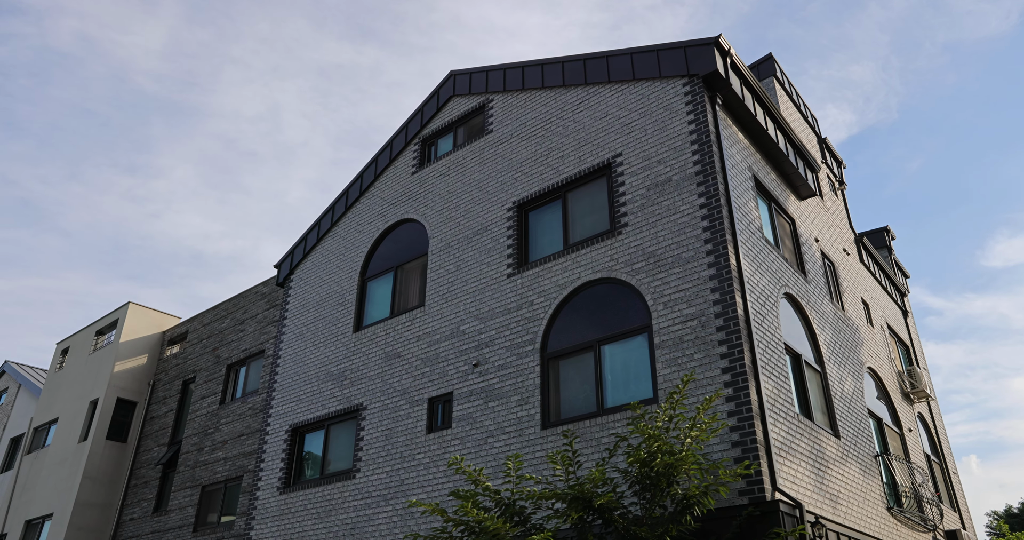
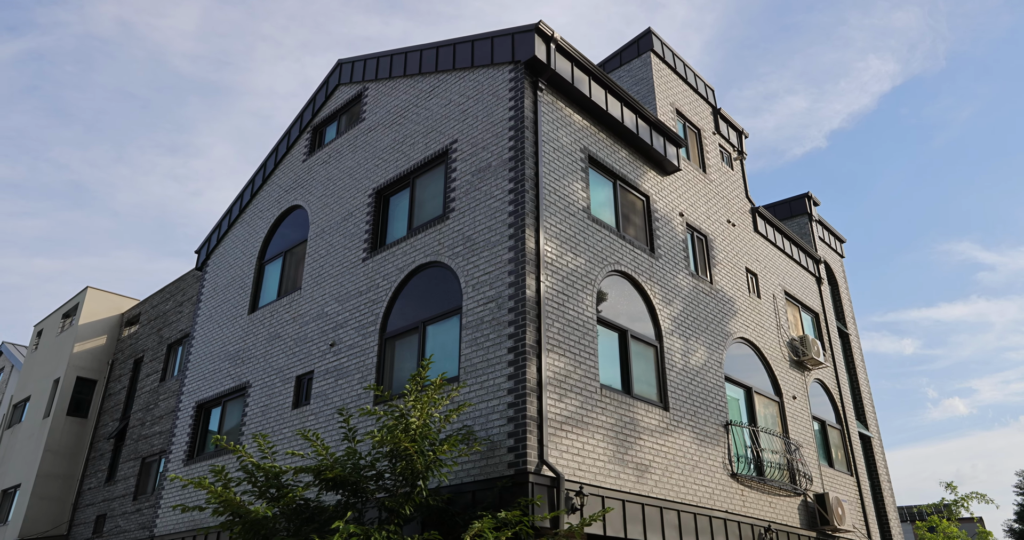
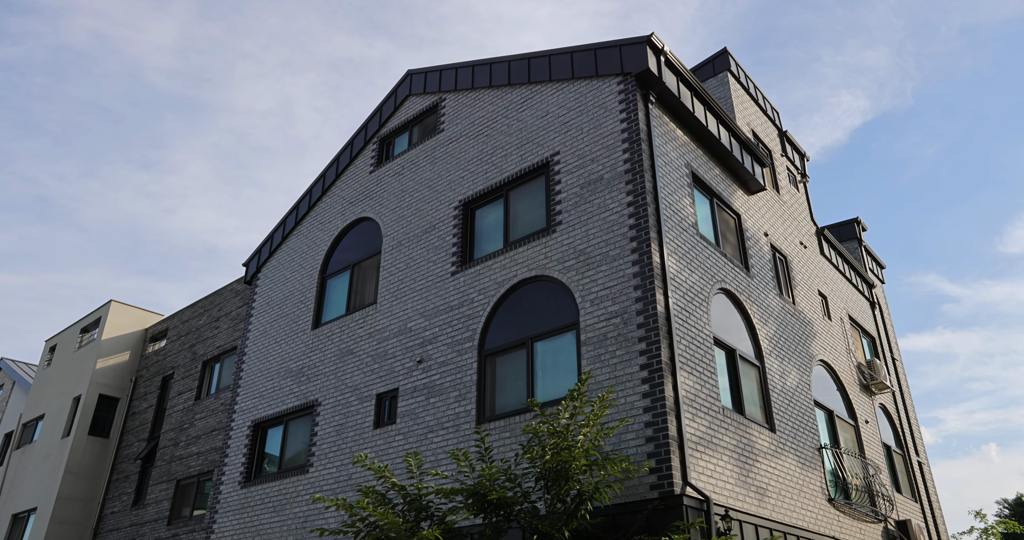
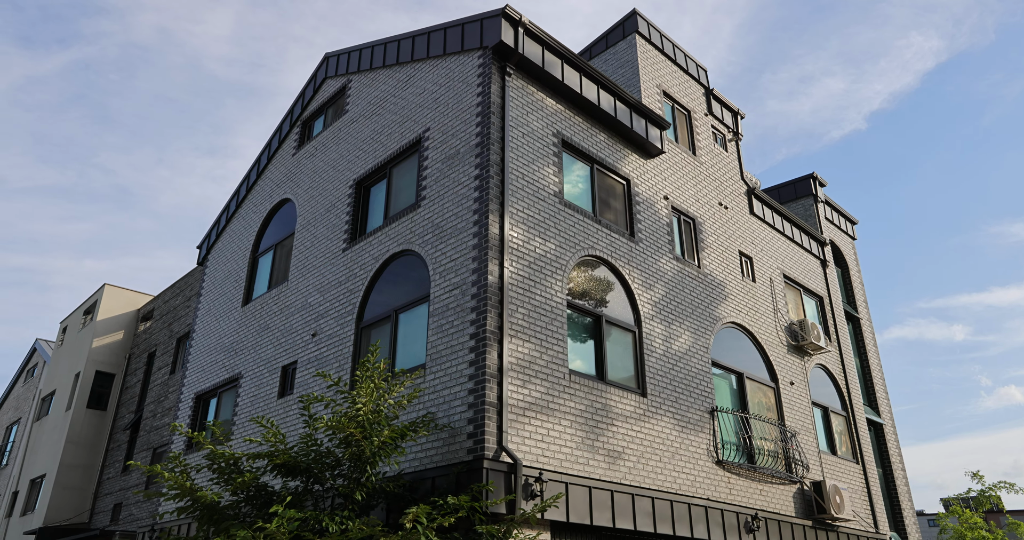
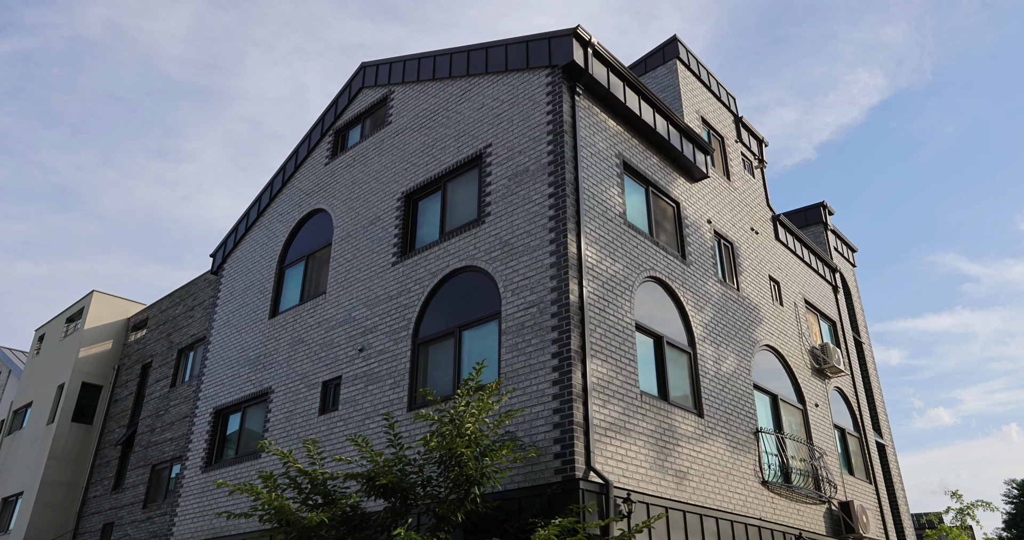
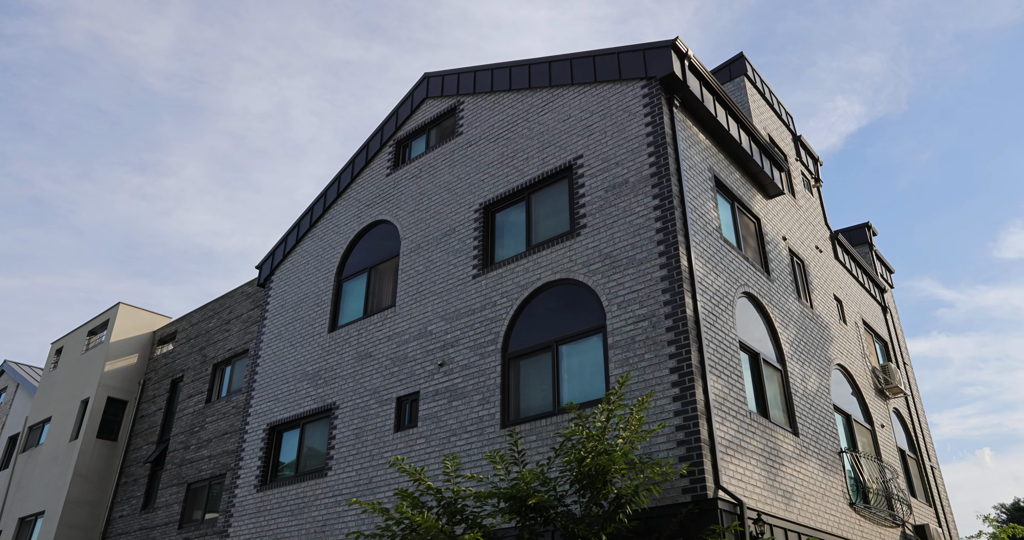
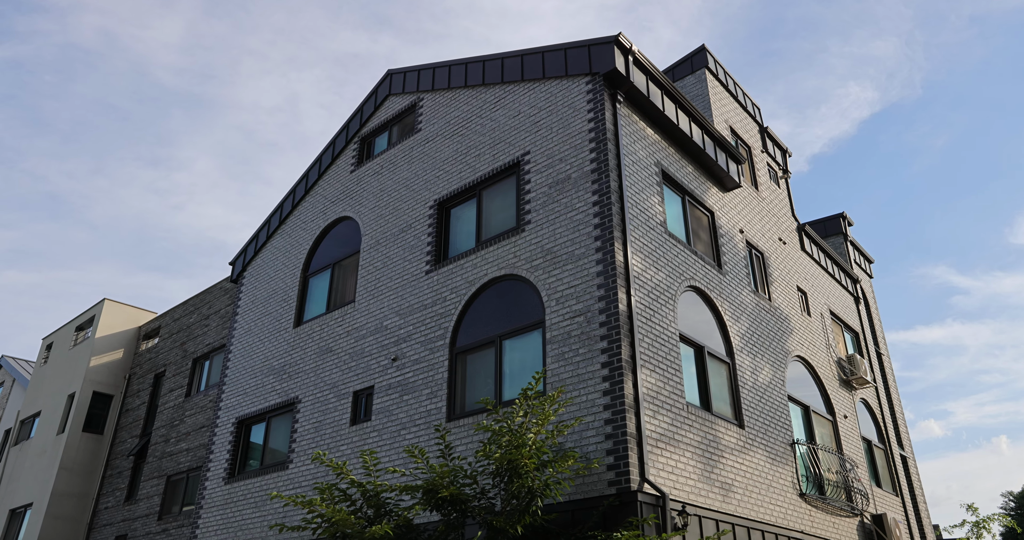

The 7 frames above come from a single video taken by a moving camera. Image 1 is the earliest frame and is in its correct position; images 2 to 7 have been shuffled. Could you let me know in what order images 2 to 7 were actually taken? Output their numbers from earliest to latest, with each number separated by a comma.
6, 3, 7, 5, 2, 4
